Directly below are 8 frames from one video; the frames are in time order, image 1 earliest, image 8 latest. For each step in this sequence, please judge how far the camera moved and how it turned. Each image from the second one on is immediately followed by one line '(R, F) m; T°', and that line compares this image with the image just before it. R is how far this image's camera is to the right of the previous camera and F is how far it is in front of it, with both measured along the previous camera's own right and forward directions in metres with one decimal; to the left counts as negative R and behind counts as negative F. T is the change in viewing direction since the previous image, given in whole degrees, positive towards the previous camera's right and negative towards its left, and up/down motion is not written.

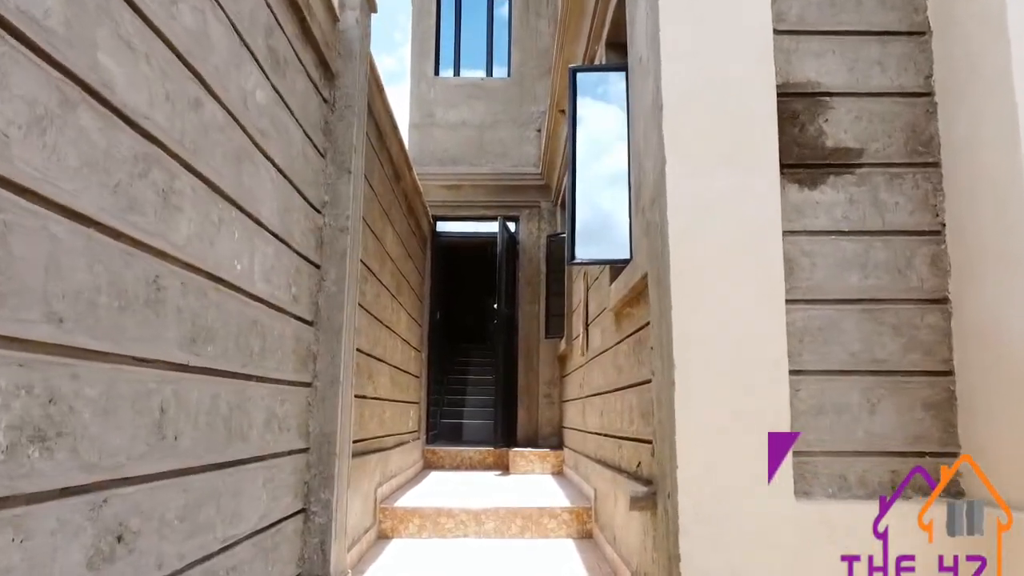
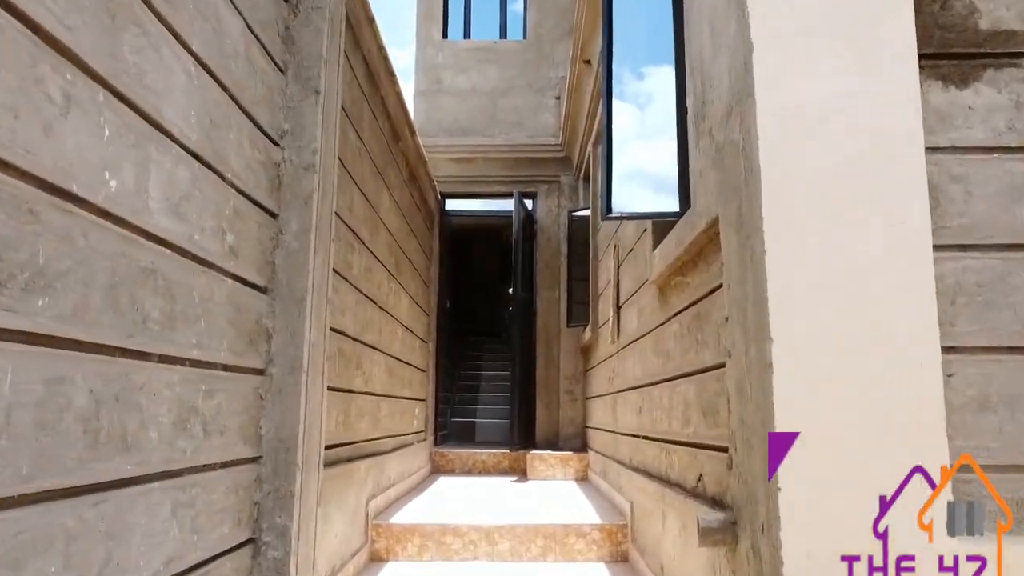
(0.0, +0.6) m; -1°
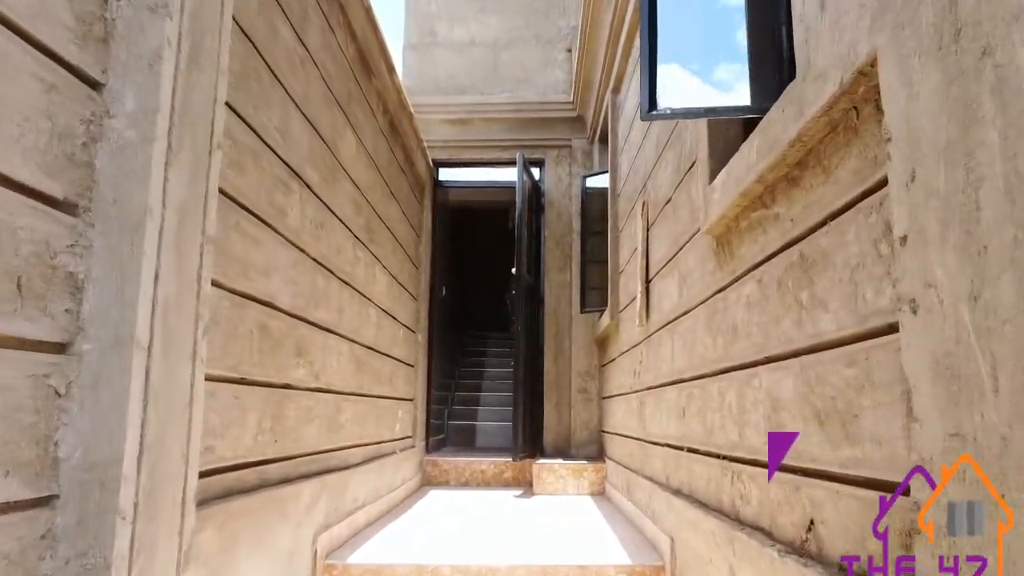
(0.0, +0.8) m; -1°
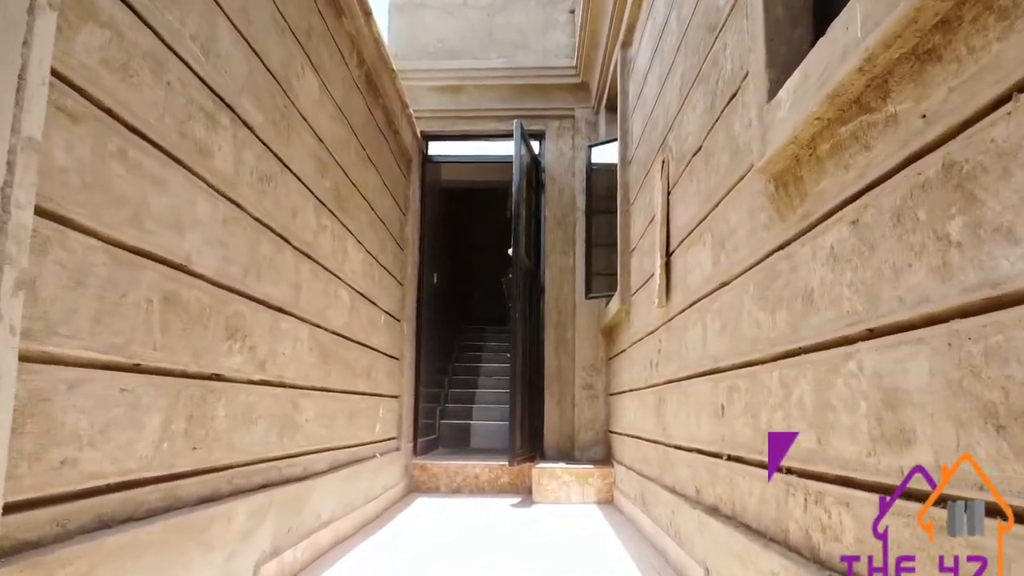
(0.0, +0.5) m; 0°
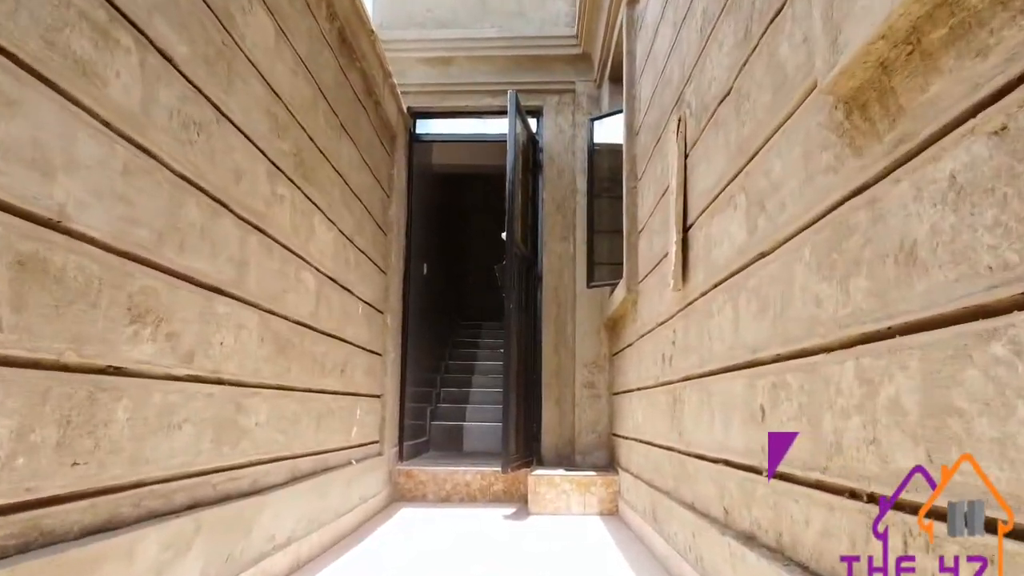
(0.0, +0.4) m; 0°
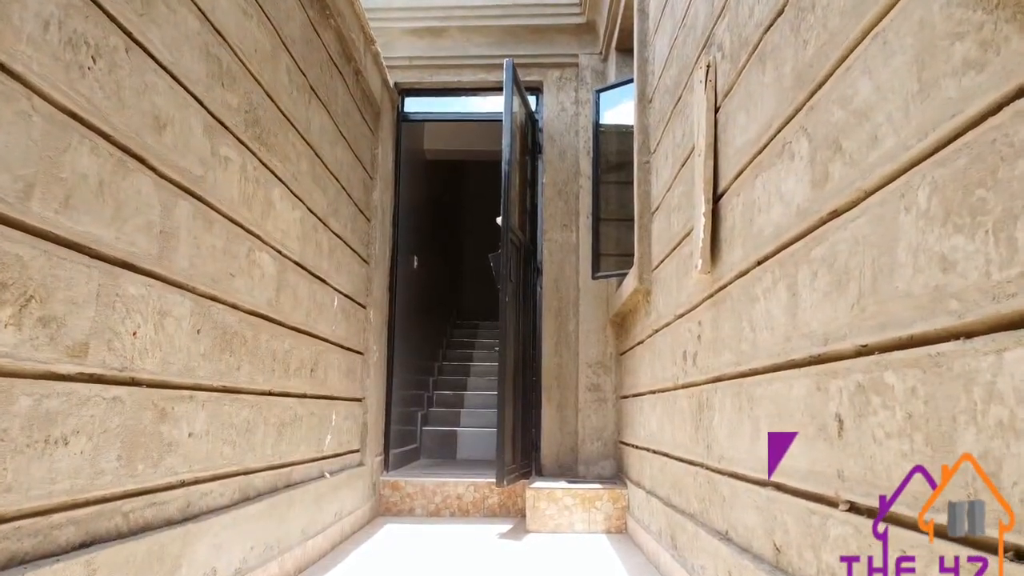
(0.0, +0.4) m; 0°
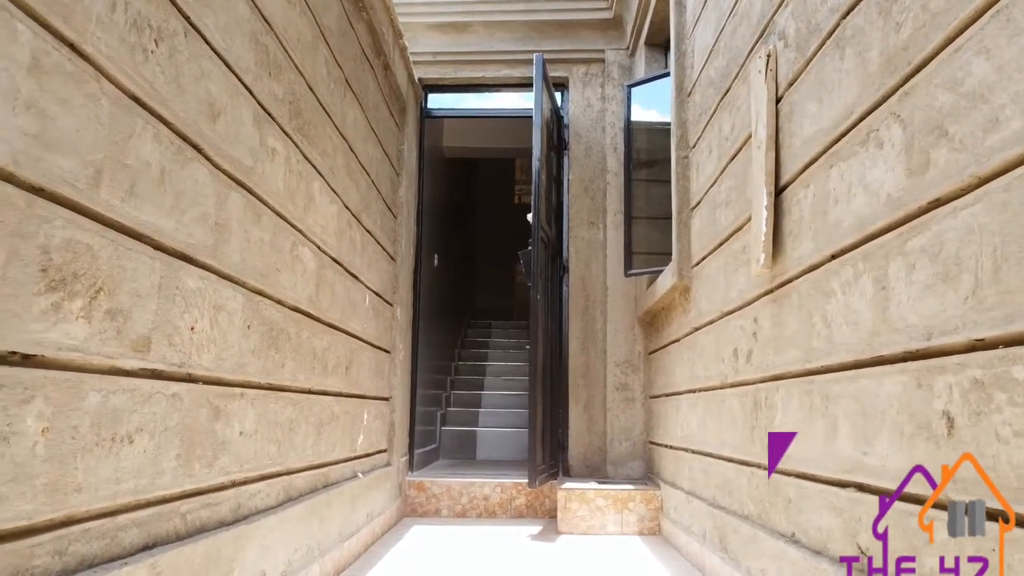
(-0.1, 0.0) m; 0°
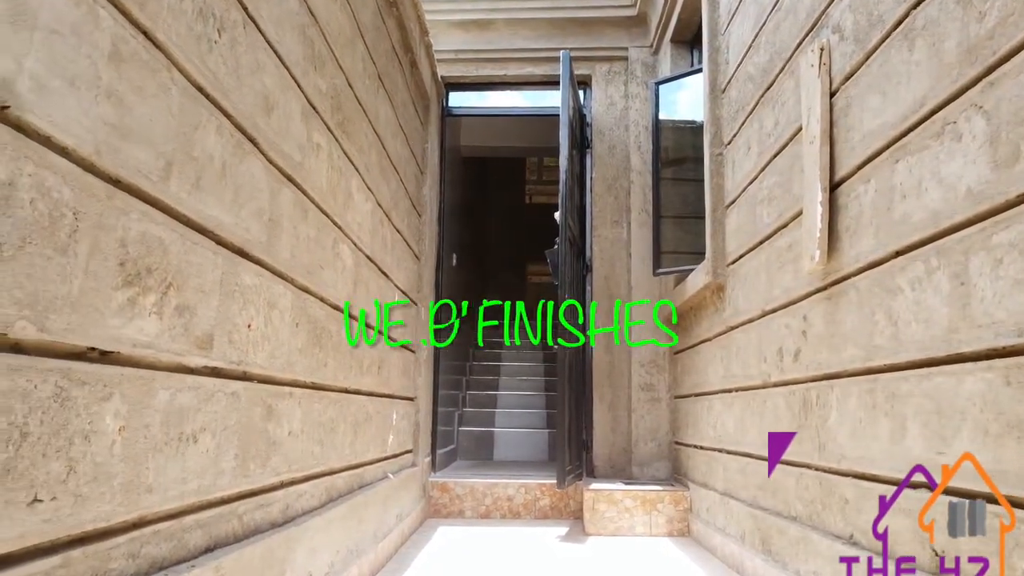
(-0.1, 0.0) m; 0°
